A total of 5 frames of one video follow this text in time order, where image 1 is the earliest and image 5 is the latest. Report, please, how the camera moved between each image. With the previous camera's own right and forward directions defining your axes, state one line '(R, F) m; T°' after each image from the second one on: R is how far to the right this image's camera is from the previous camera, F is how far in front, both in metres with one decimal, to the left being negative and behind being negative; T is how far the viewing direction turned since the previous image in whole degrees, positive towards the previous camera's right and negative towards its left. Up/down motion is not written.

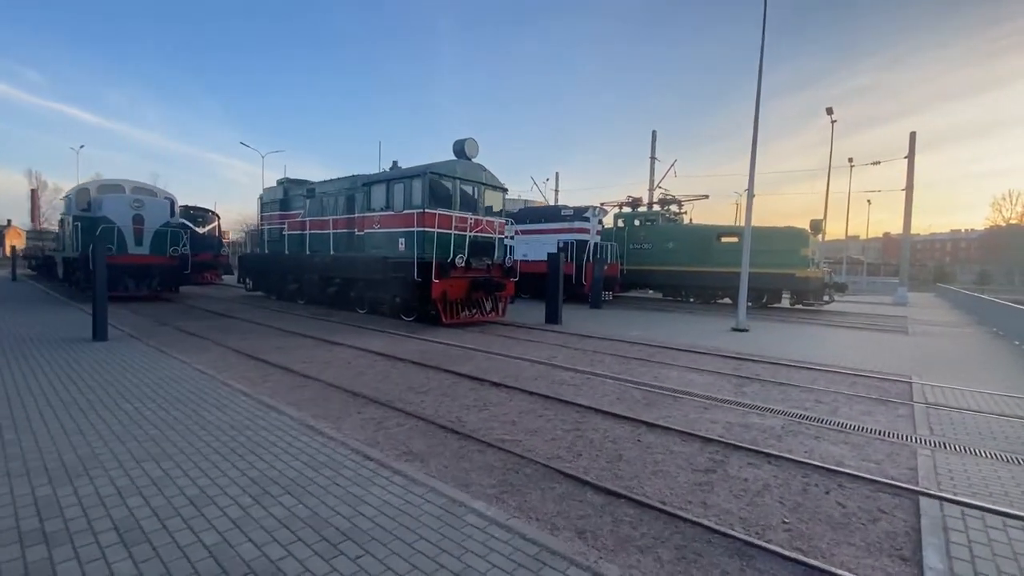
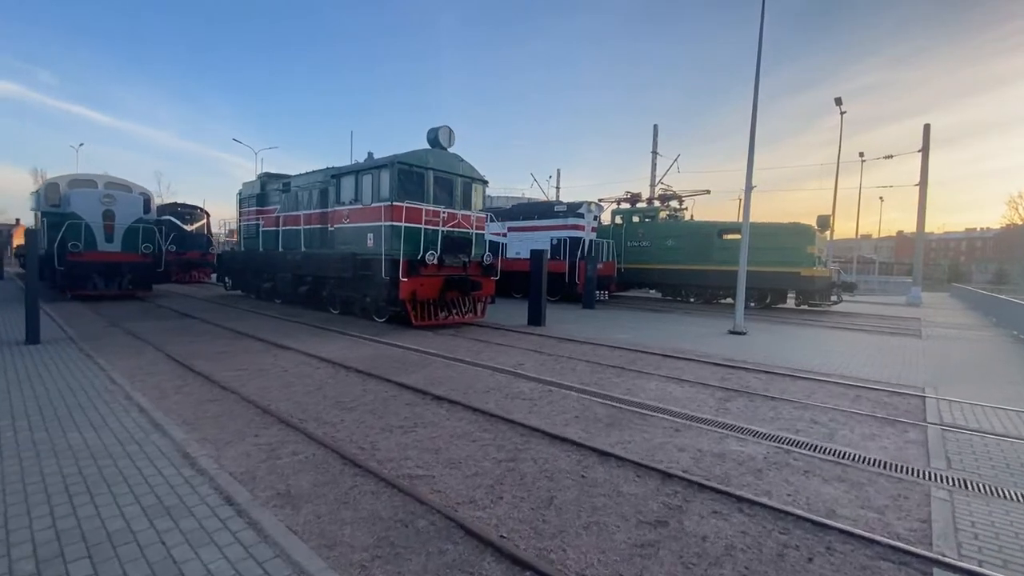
(+0.8, +1.0) m; -1°
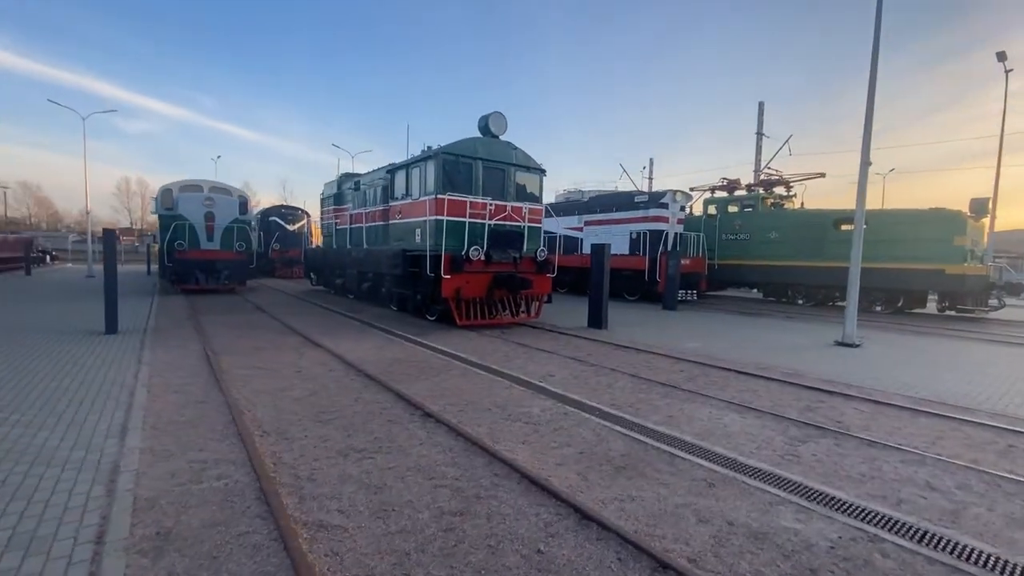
(+1.1, +1.2) m; -12°
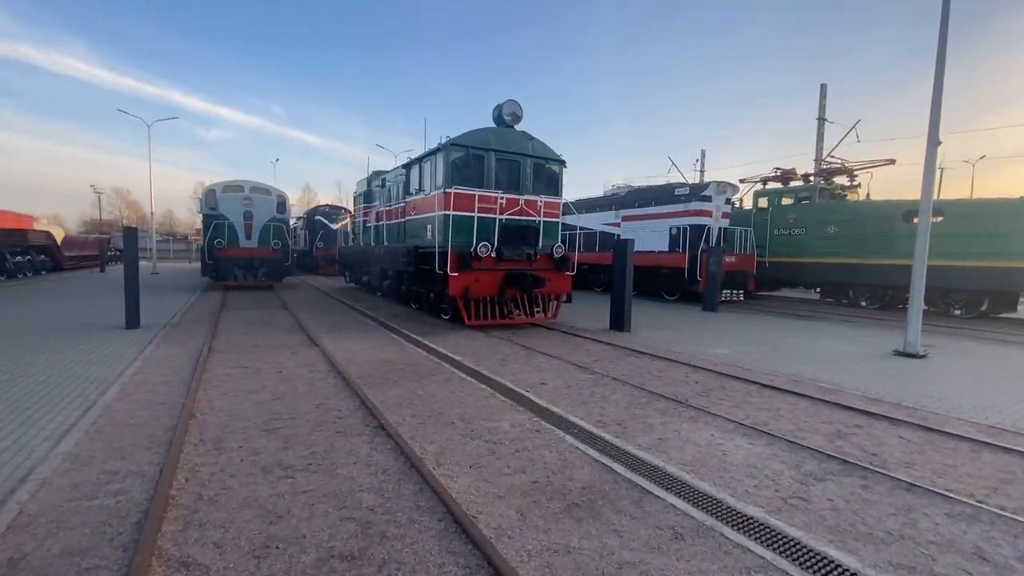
(+0.9, +0.7) m; -6°
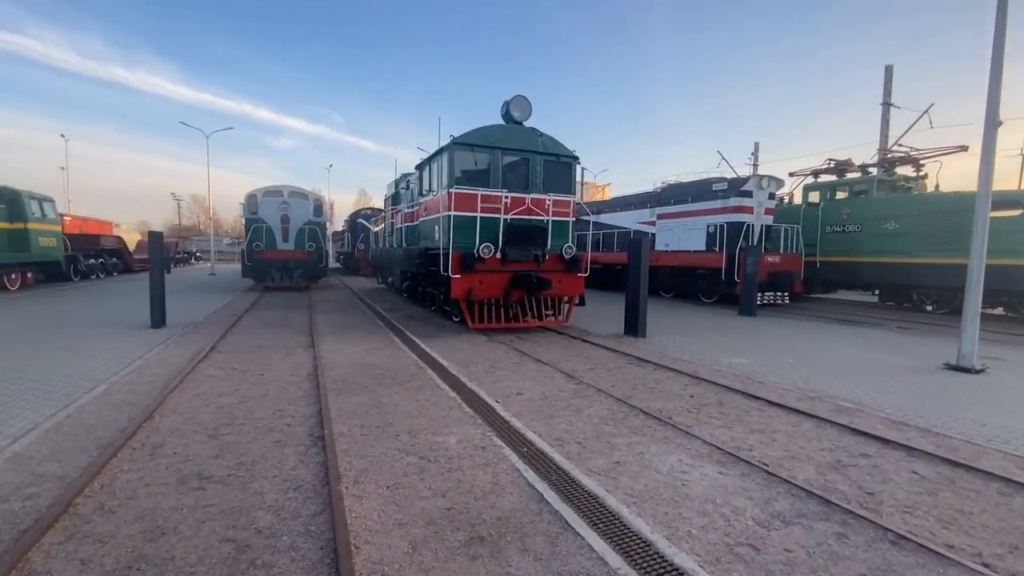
(+1.1, +0.4) m; -6°
